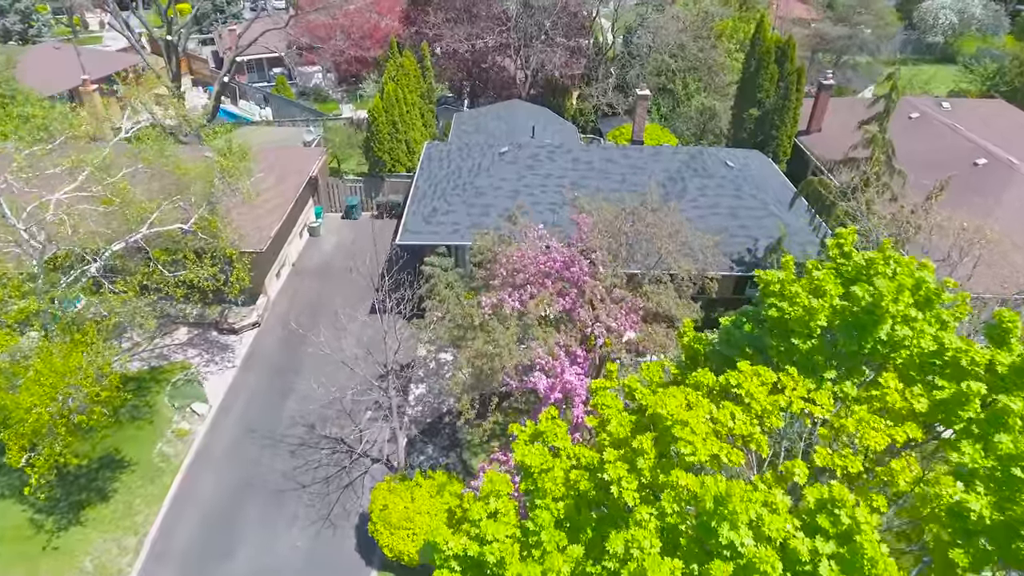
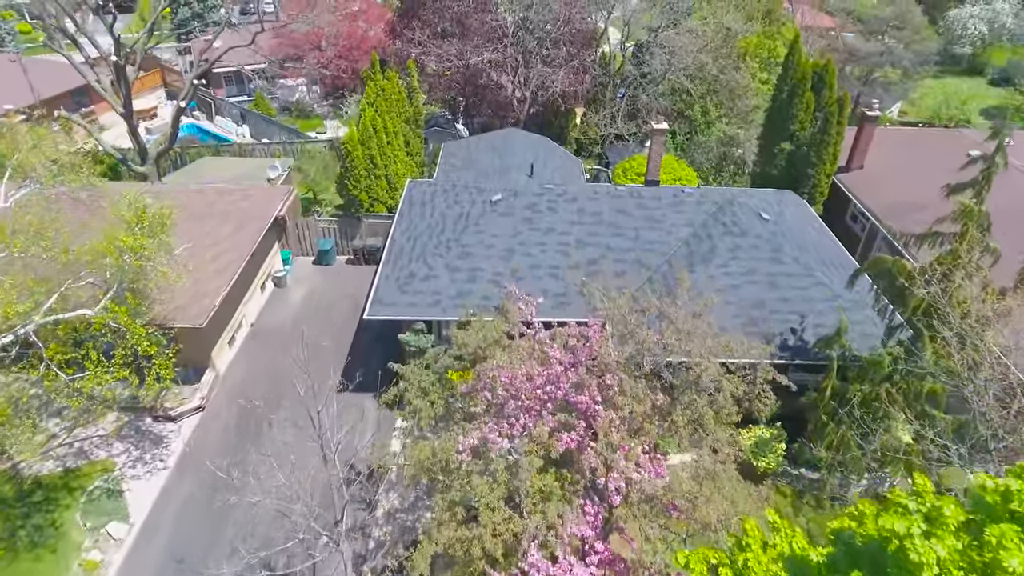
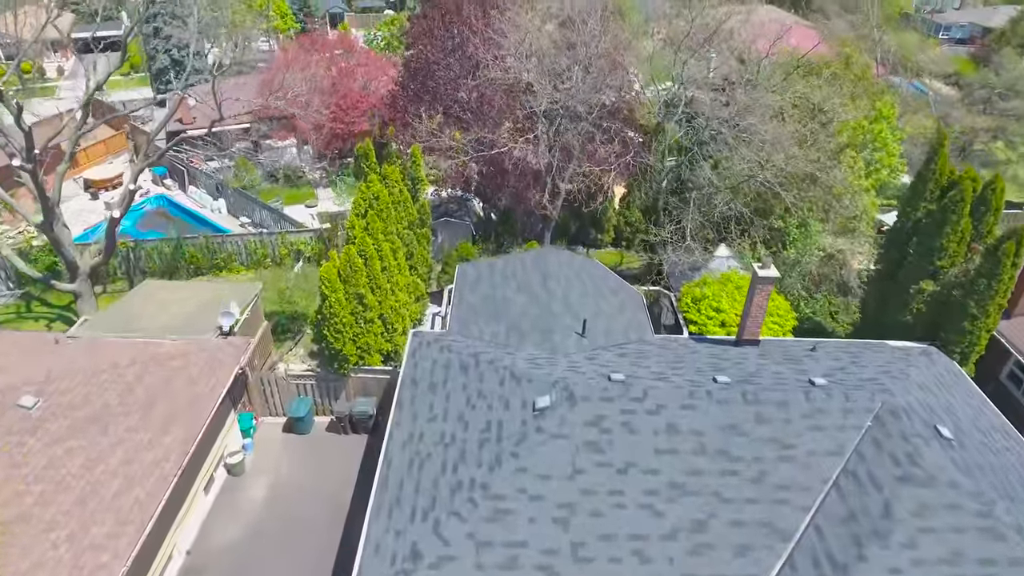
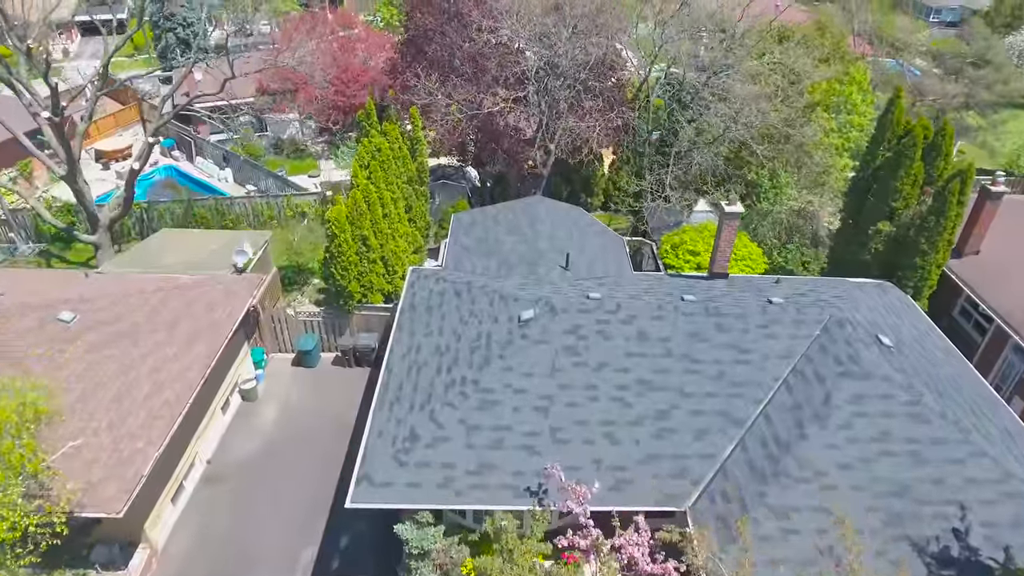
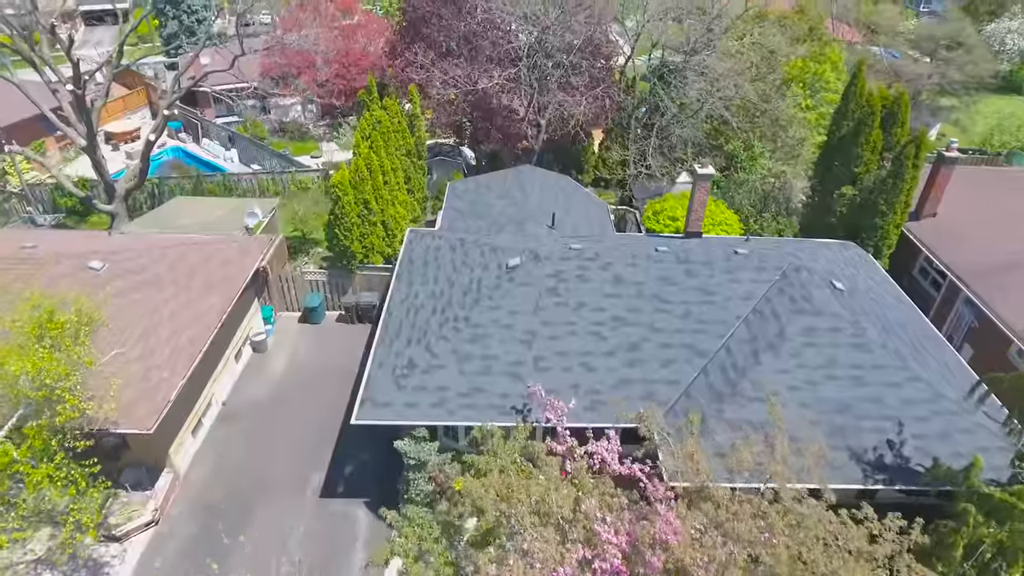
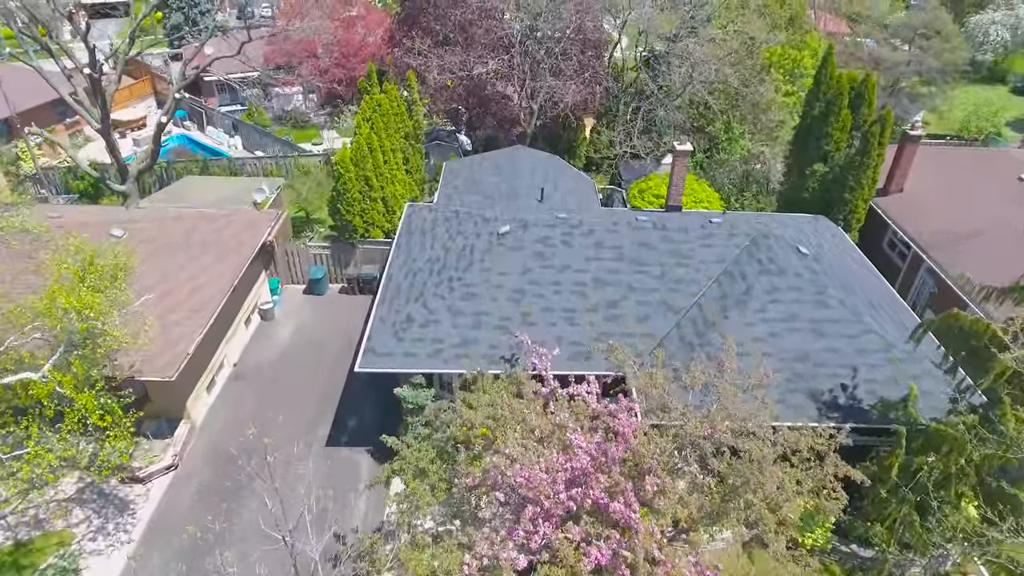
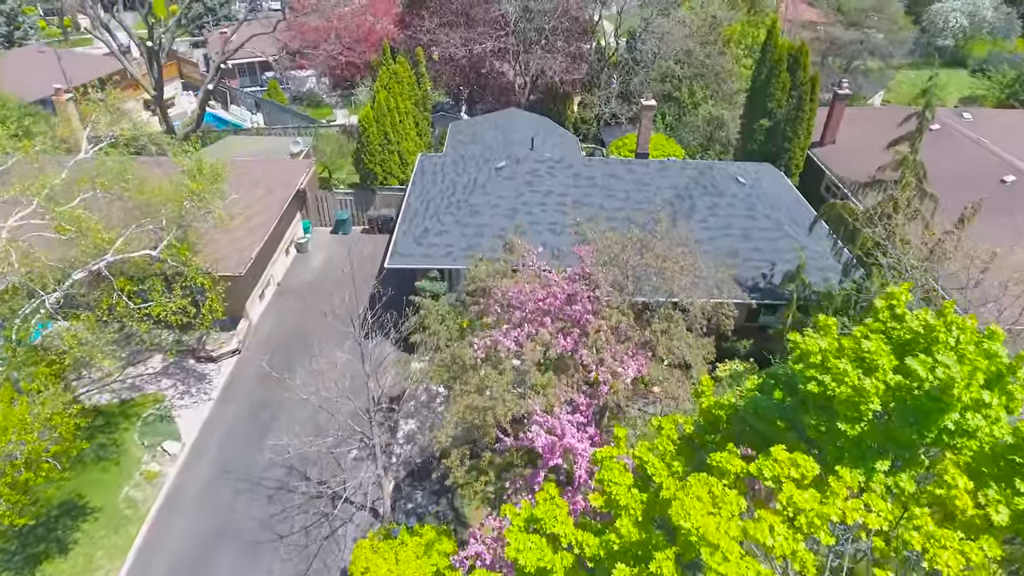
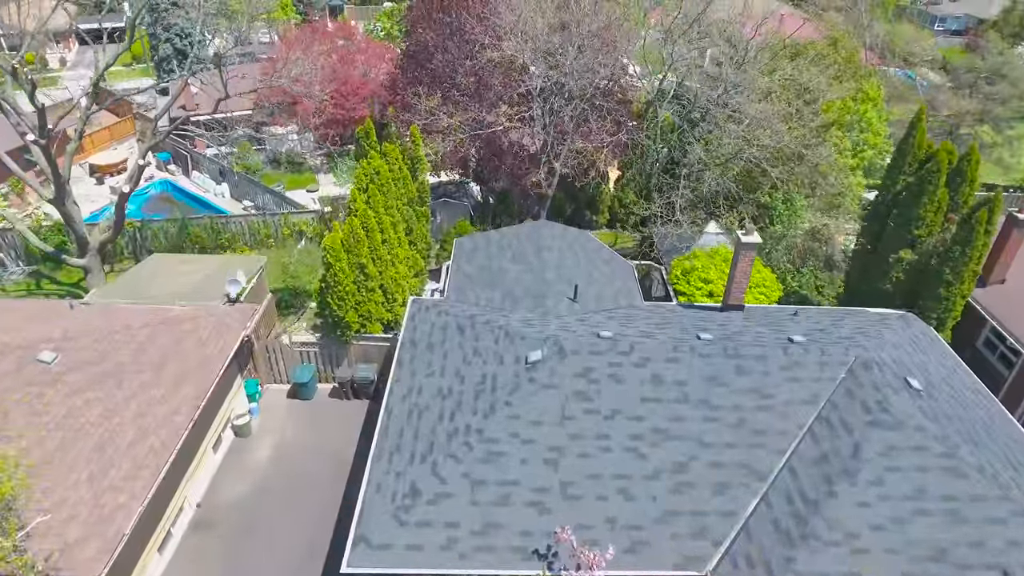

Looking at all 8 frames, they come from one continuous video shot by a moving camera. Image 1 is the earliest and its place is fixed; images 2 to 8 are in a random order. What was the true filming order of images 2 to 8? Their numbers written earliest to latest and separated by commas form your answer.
7, 2, 6, 5, 4, 8, 3
